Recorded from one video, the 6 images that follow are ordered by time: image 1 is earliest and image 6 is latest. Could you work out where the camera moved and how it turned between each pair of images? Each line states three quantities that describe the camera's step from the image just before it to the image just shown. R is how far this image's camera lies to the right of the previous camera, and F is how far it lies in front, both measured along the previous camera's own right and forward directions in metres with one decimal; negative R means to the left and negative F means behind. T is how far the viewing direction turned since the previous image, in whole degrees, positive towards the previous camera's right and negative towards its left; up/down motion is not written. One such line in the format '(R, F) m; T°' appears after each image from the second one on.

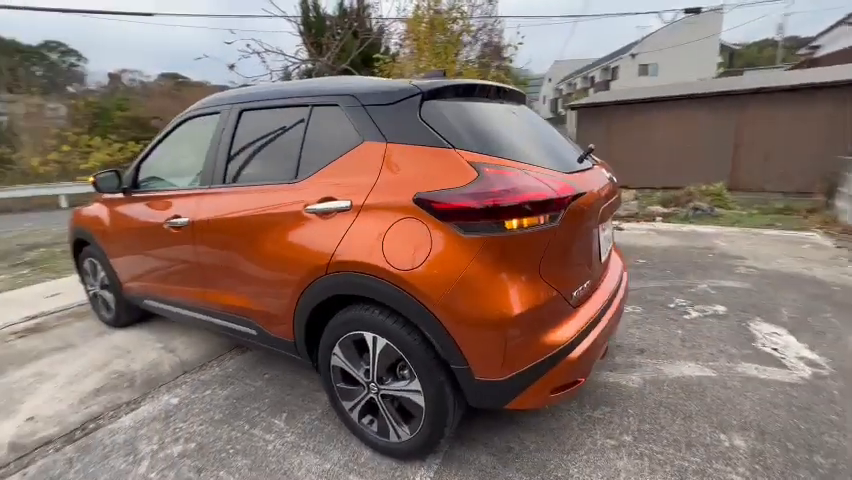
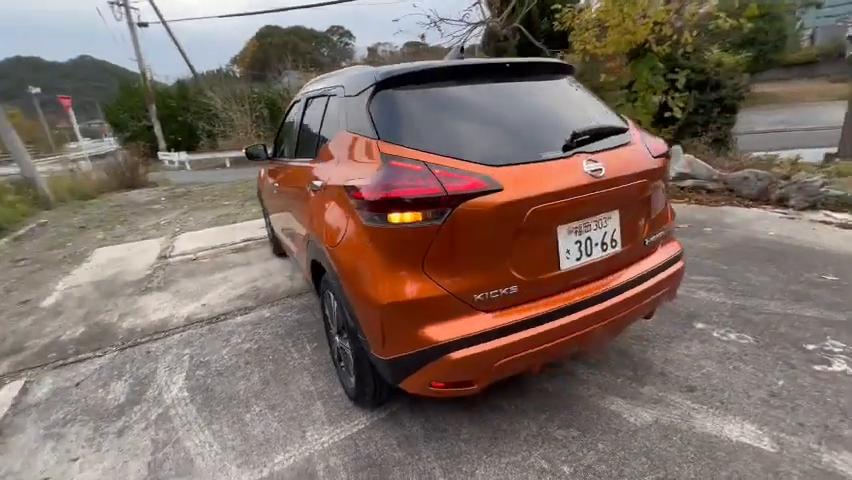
(+1.3, +0.2) m; -29°
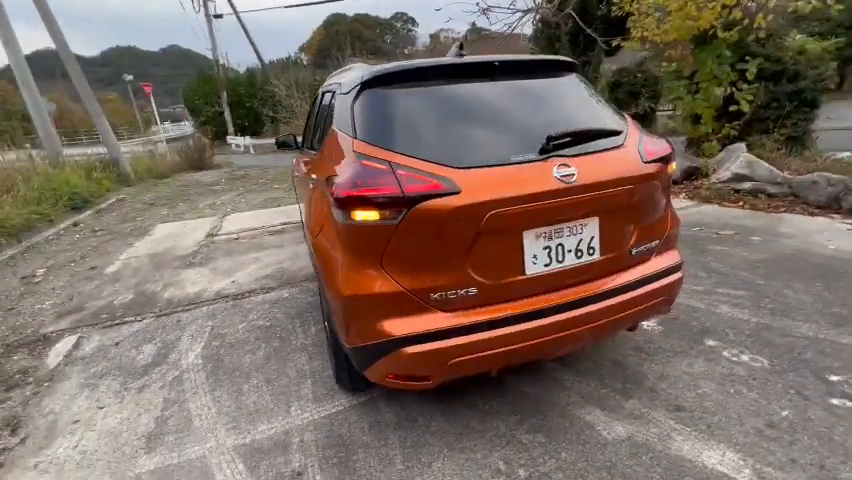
(+0.4, 0.0) m; -8°
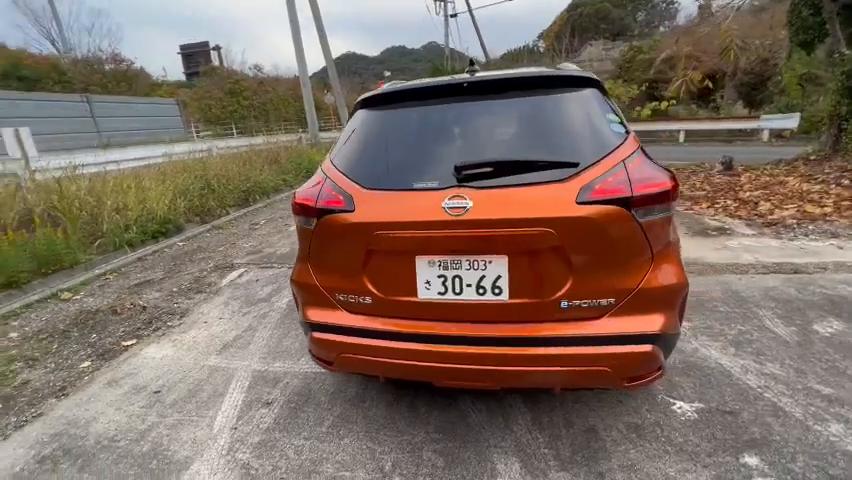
(+1.4, +0.2) m; -29°
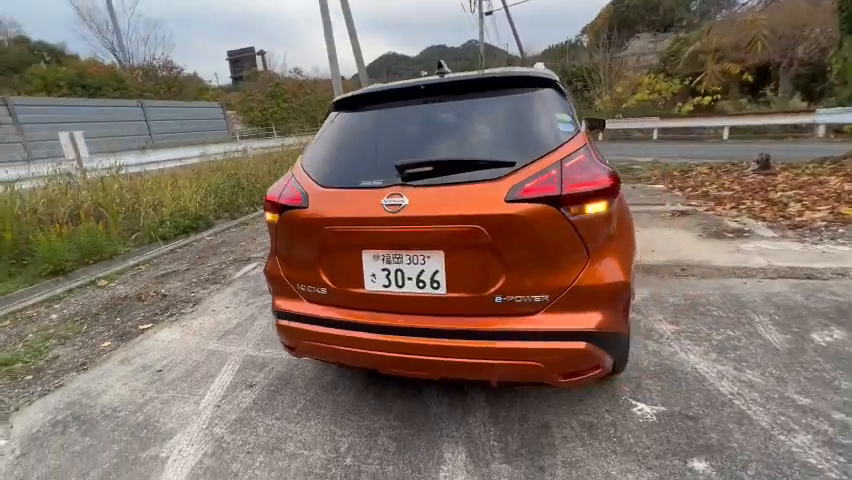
(+0.5, -0.1) m; -5°
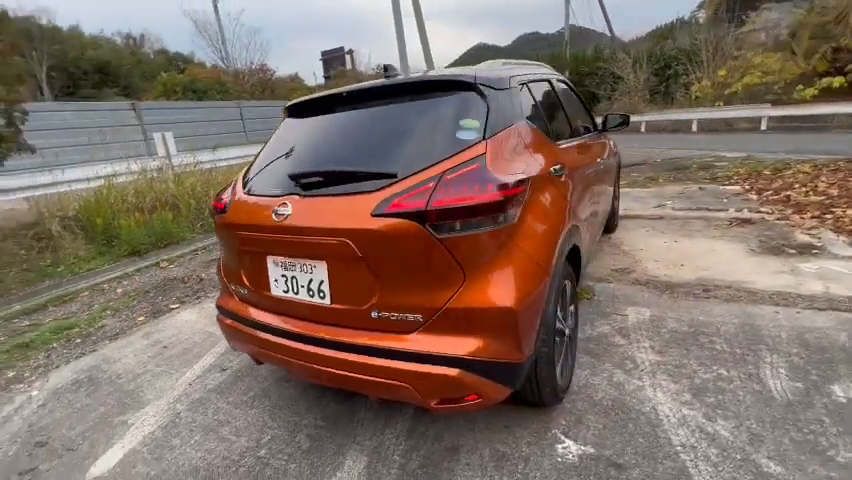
(+0.9, +0.1) m; -12°
